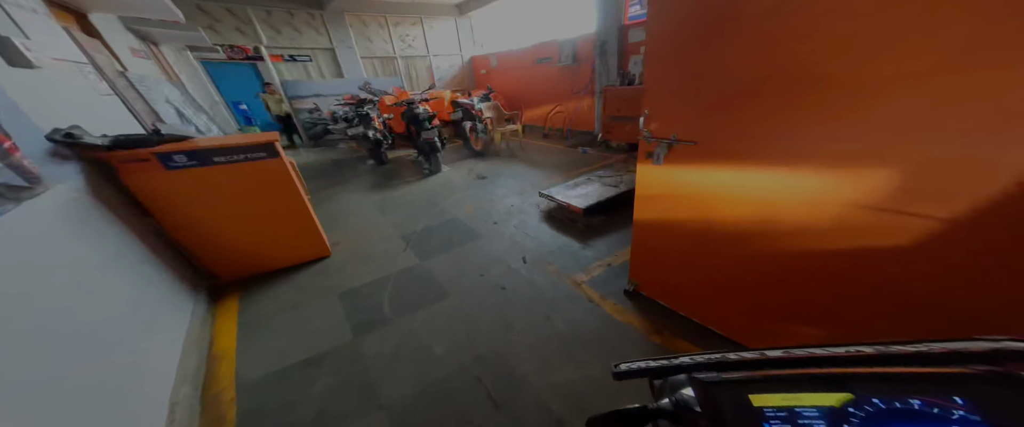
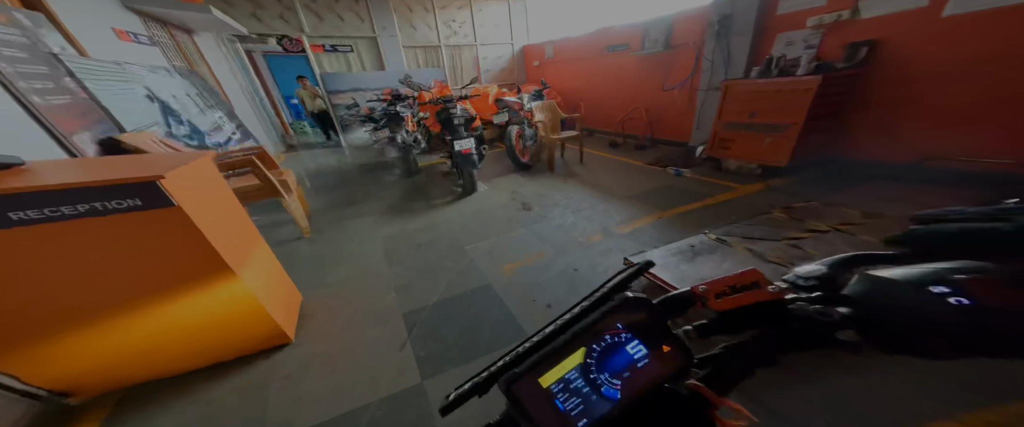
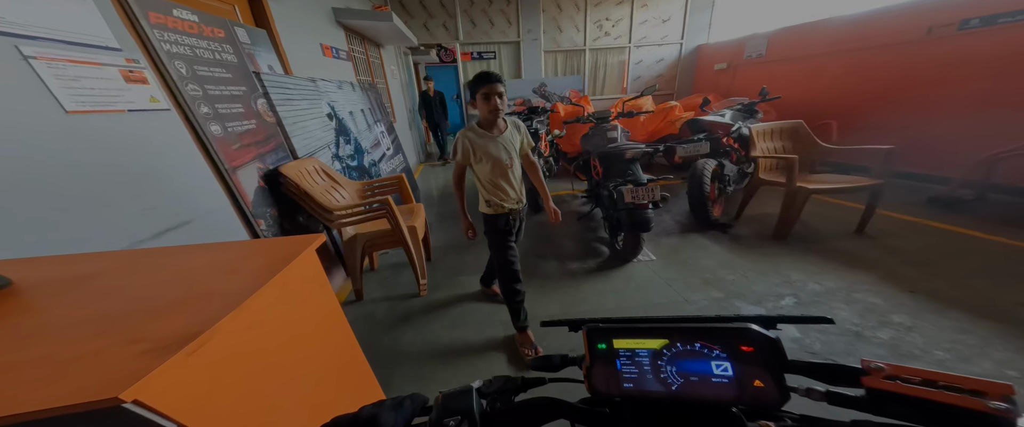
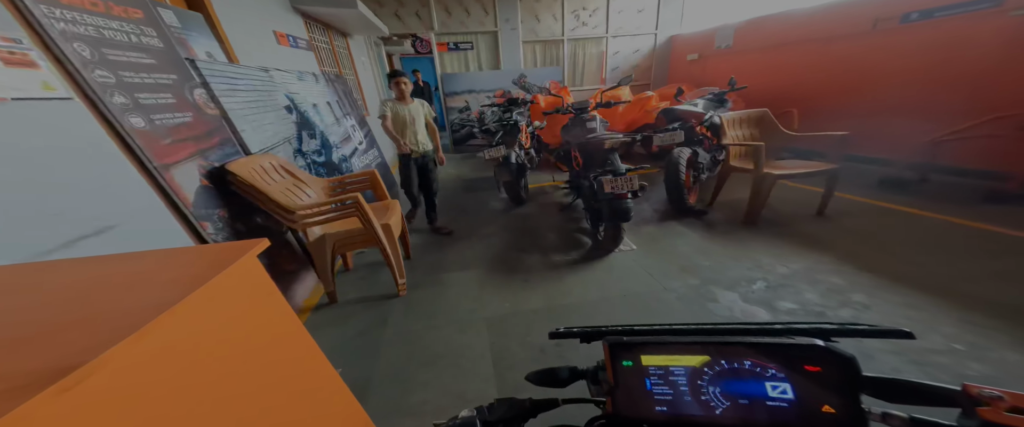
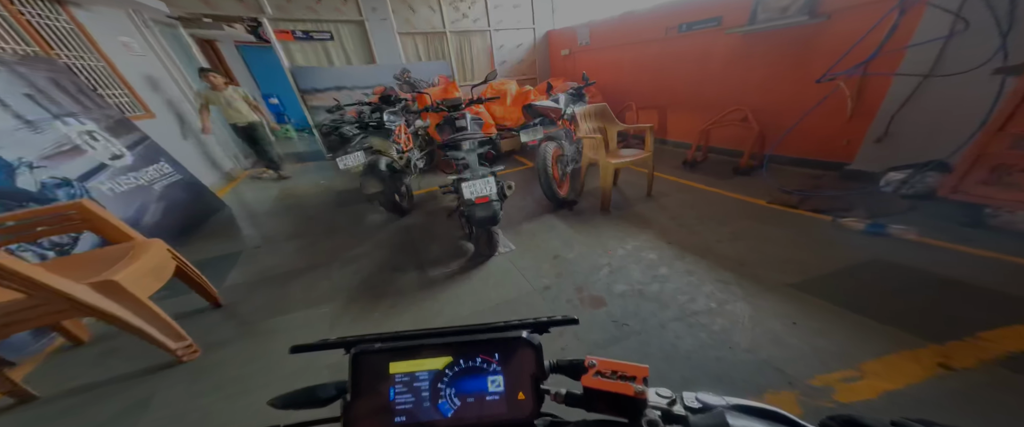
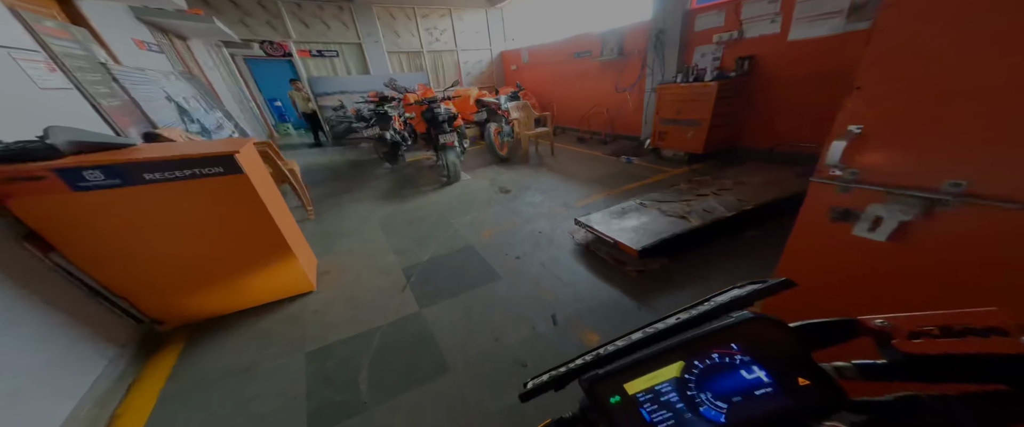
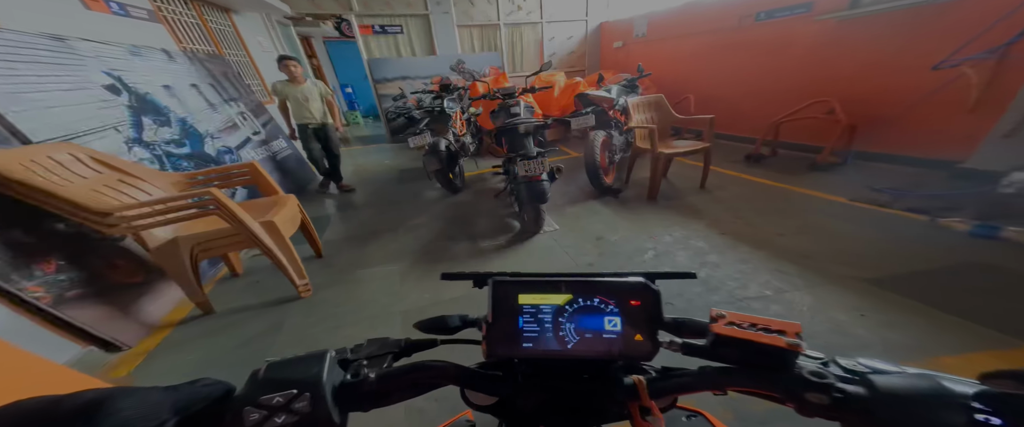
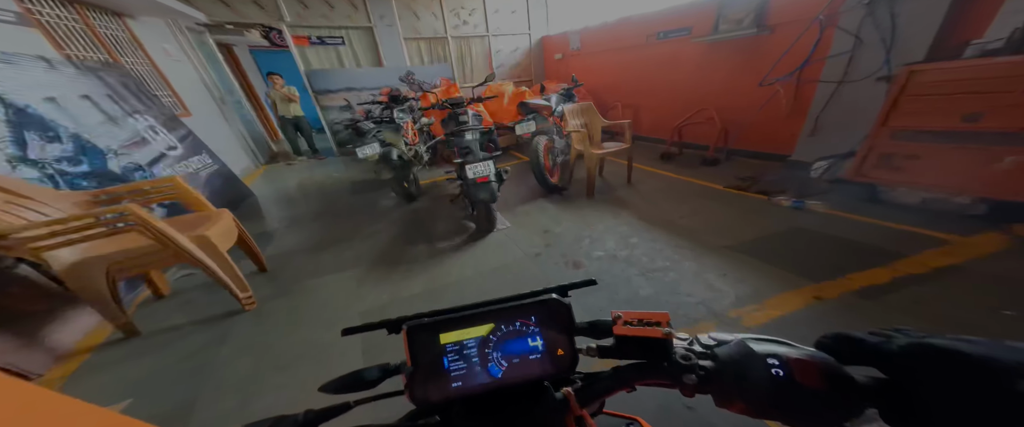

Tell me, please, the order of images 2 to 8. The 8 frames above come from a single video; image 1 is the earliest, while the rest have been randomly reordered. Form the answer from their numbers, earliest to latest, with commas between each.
6, 2, 8, 5, 7, 4, 3
